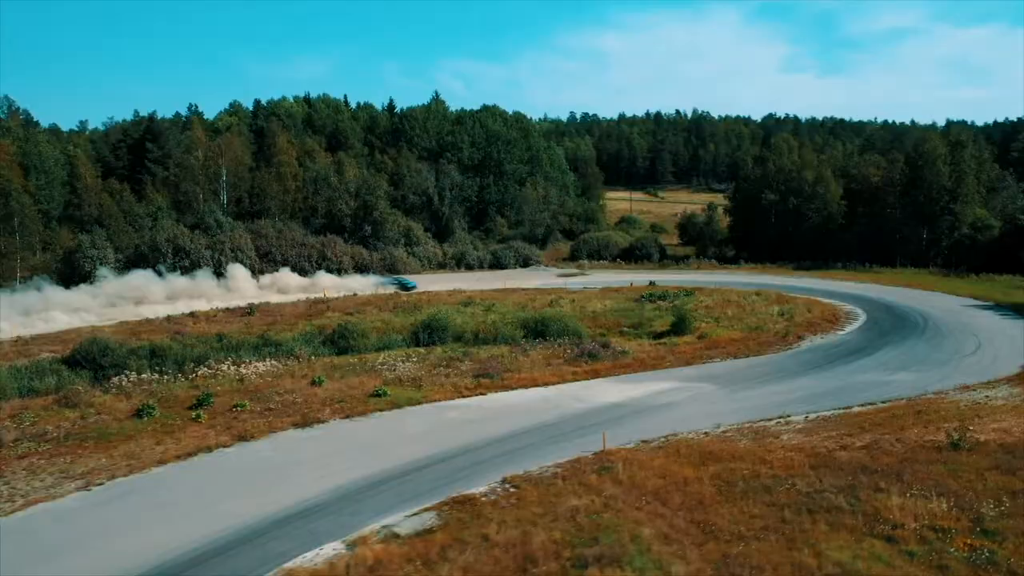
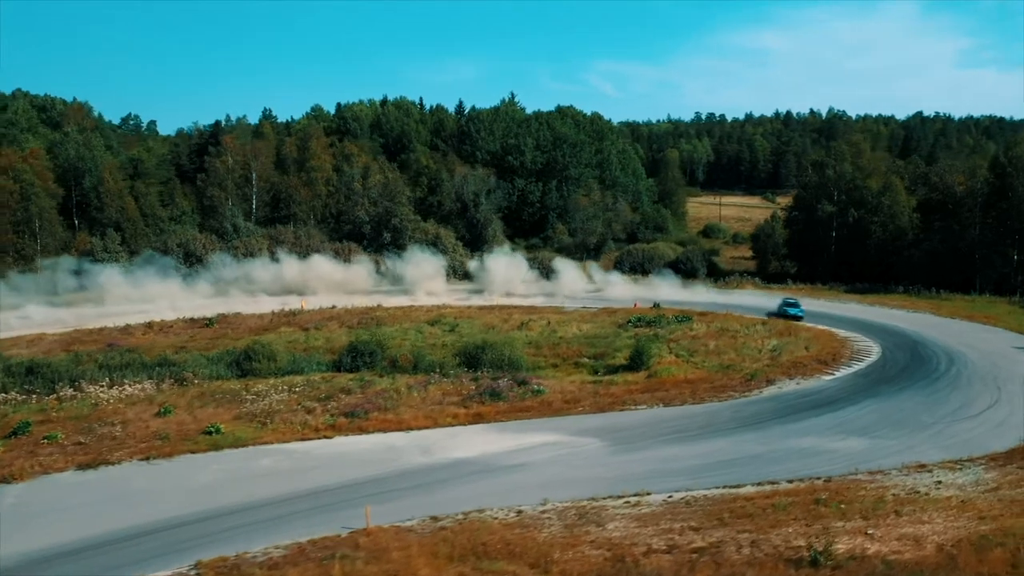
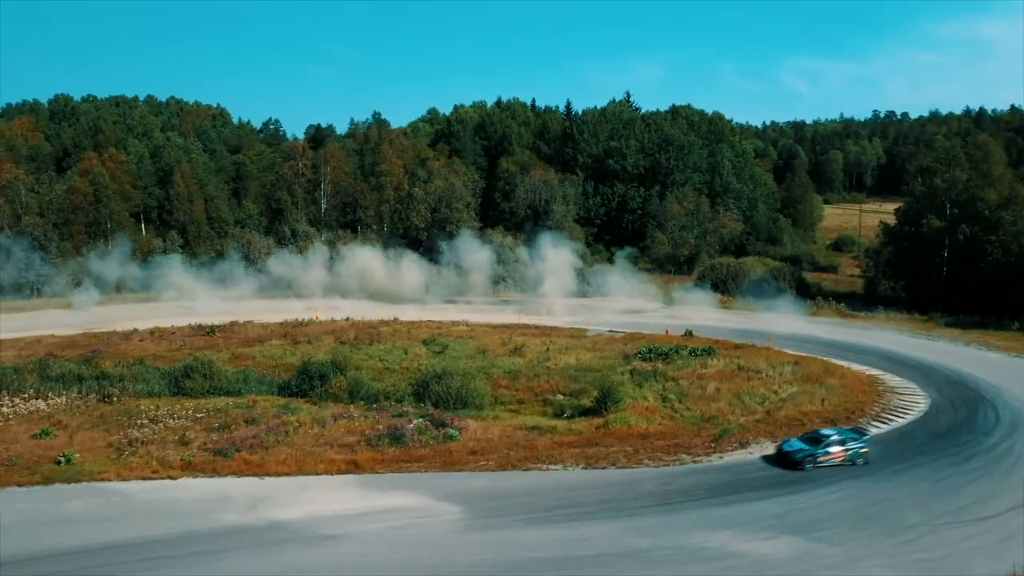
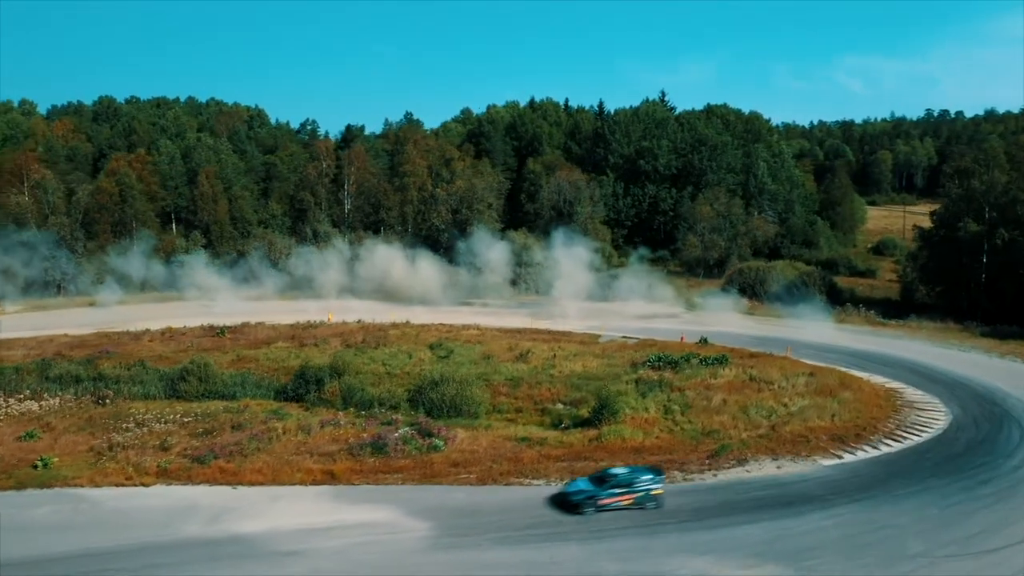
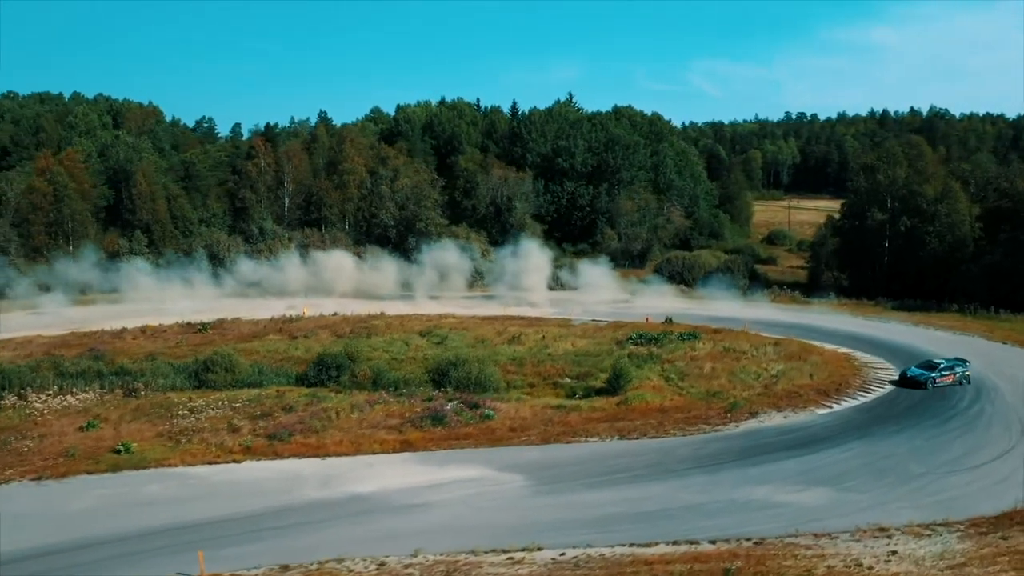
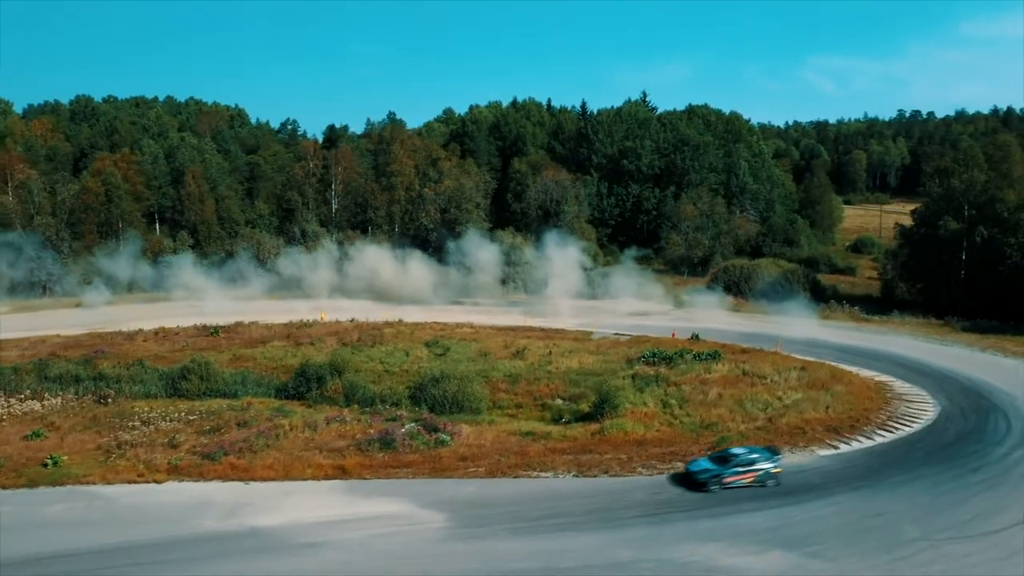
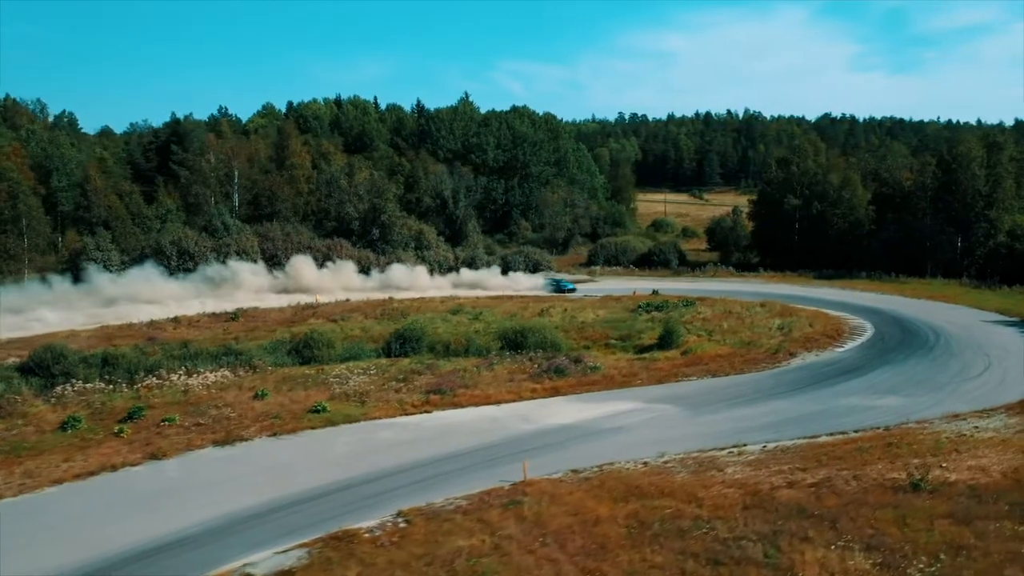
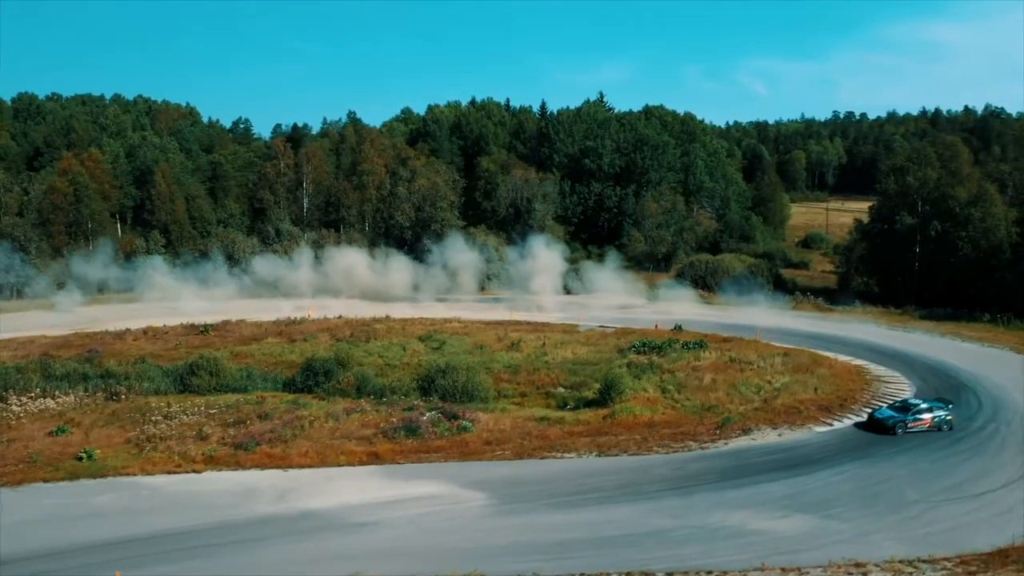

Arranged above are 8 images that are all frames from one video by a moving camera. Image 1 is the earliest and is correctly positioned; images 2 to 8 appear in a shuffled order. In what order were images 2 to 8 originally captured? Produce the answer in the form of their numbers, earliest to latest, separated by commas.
7, 2, 5, 8, 3, 6, 4
